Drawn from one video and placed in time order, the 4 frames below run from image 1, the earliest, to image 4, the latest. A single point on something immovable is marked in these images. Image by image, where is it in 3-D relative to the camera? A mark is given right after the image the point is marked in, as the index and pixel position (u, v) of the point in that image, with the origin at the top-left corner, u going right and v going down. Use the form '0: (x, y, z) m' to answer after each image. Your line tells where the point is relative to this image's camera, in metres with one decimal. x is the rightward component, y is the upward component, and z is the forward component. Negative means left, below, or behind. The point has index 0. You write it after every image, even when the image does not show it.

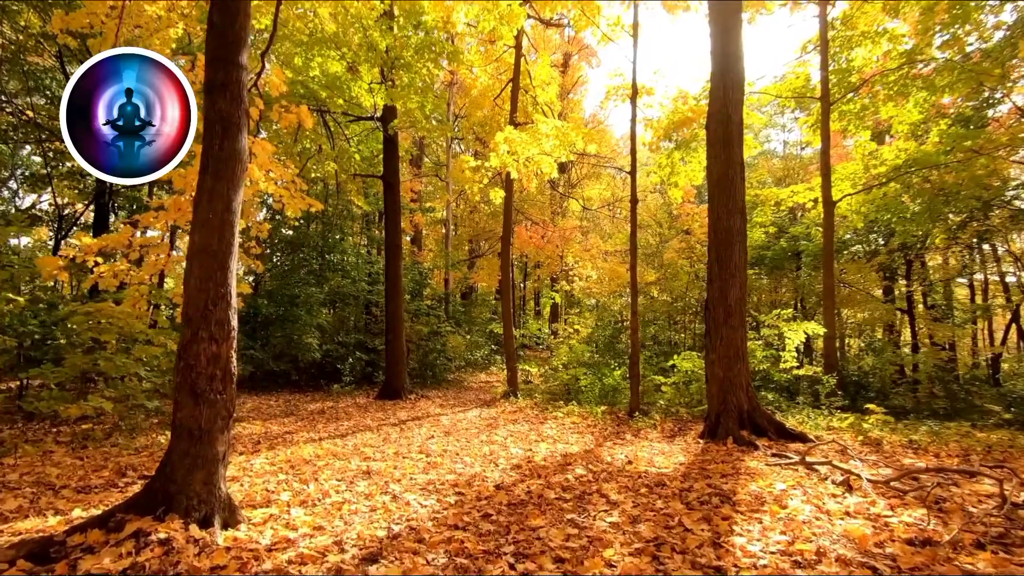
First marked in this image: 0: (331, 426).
0: (-2.6, -1.9, +7.7) m
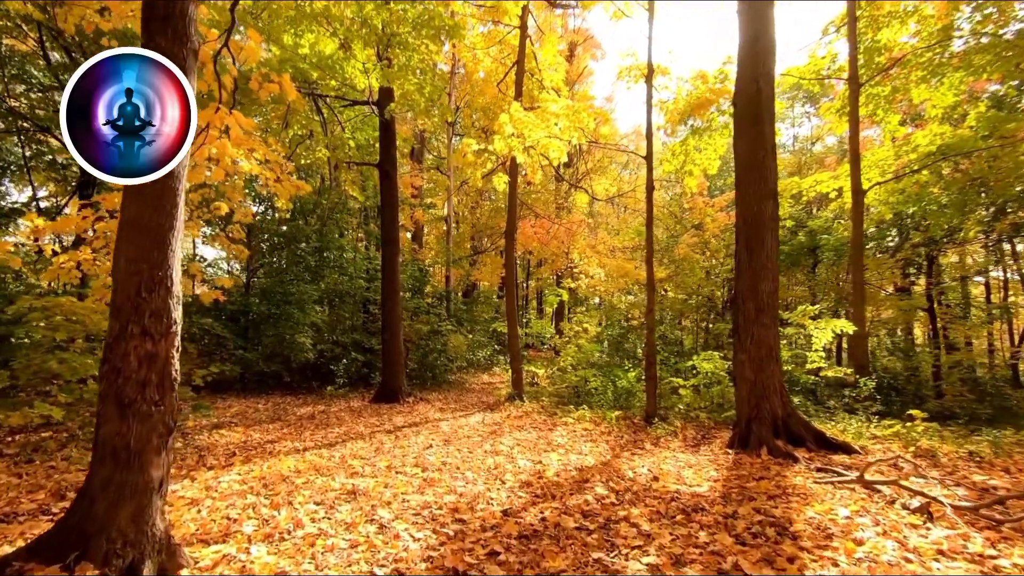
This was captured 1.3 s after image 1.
0: (-2.5, -1.9, +7.0) m
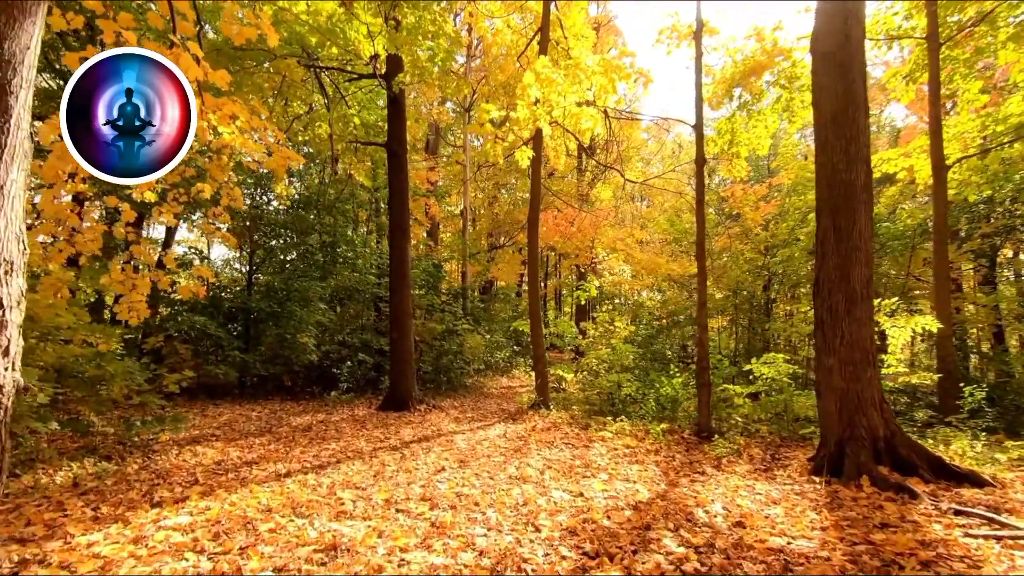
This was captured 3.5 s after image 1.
0: (-2.2, -1.8, +5.9) m
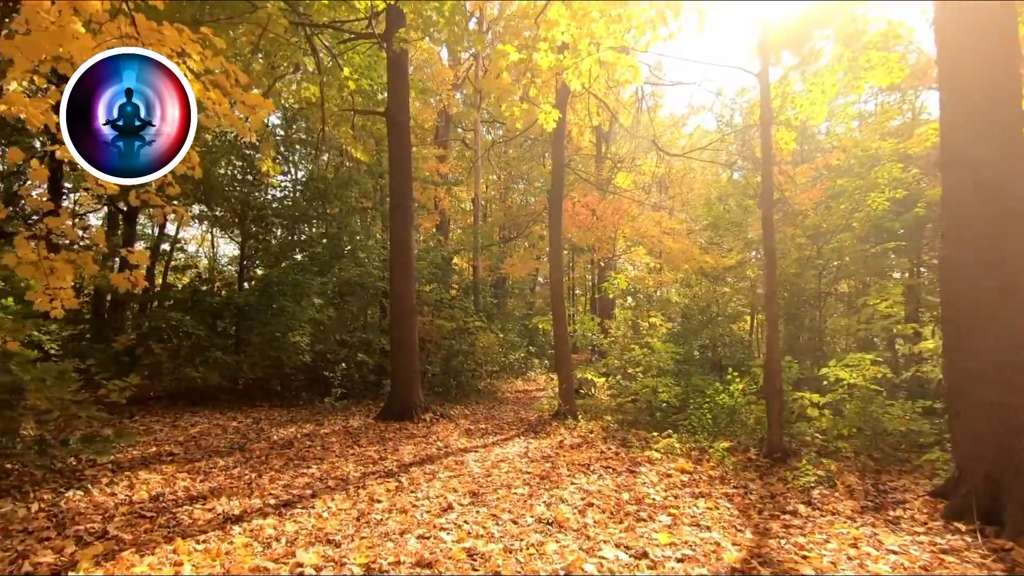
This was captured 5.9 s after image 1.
0: (-1.9, -1.6, +4.7) m
